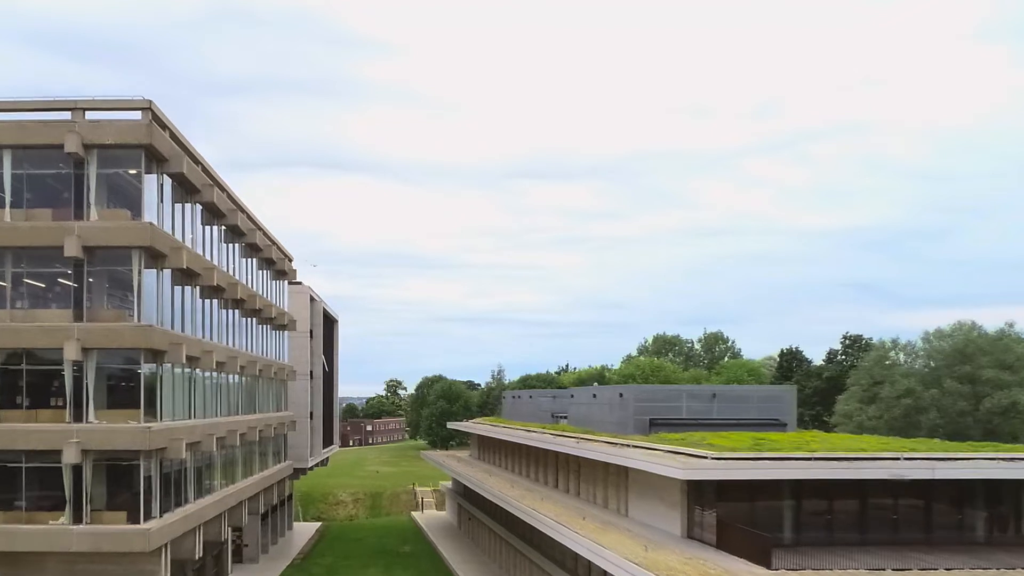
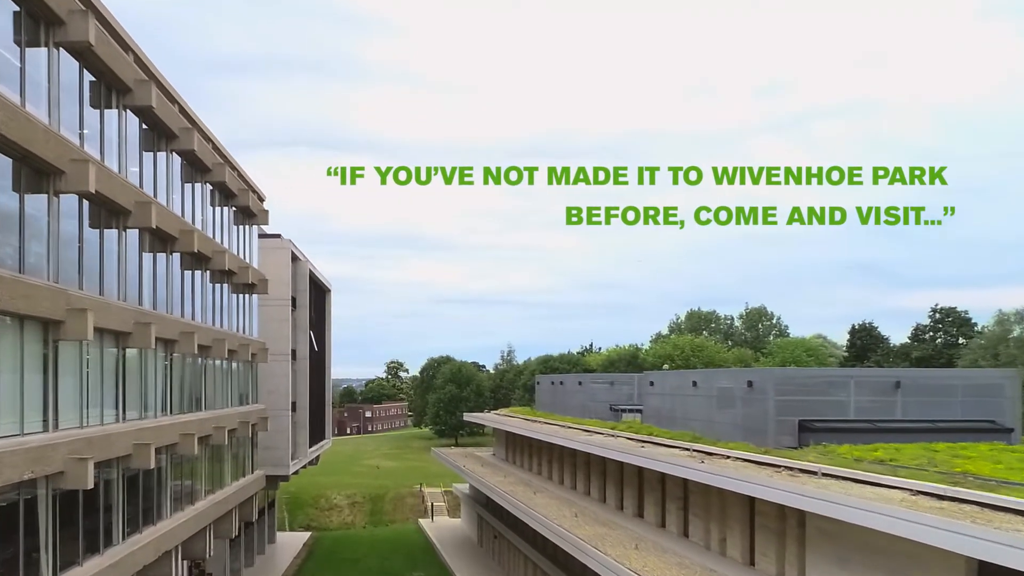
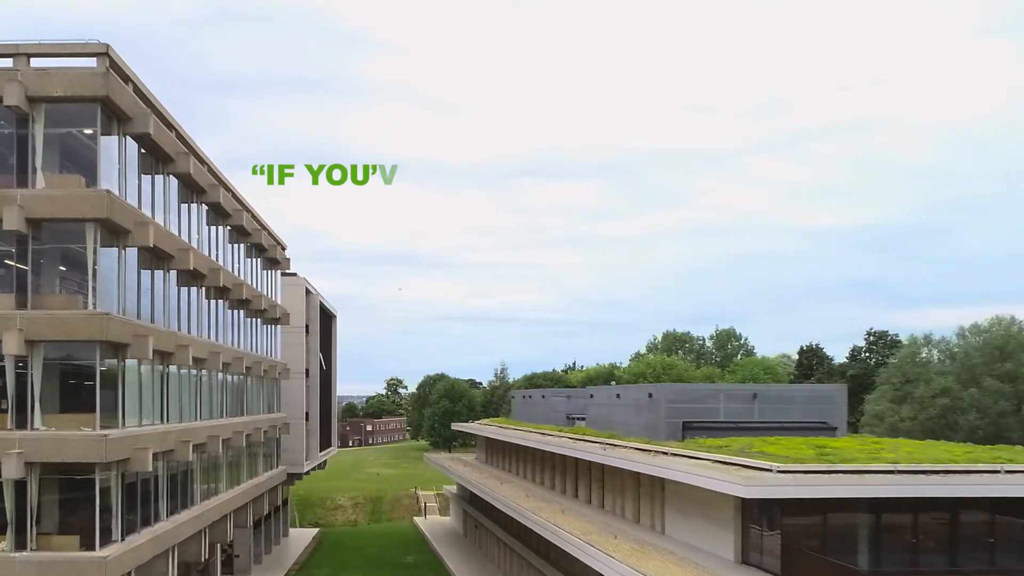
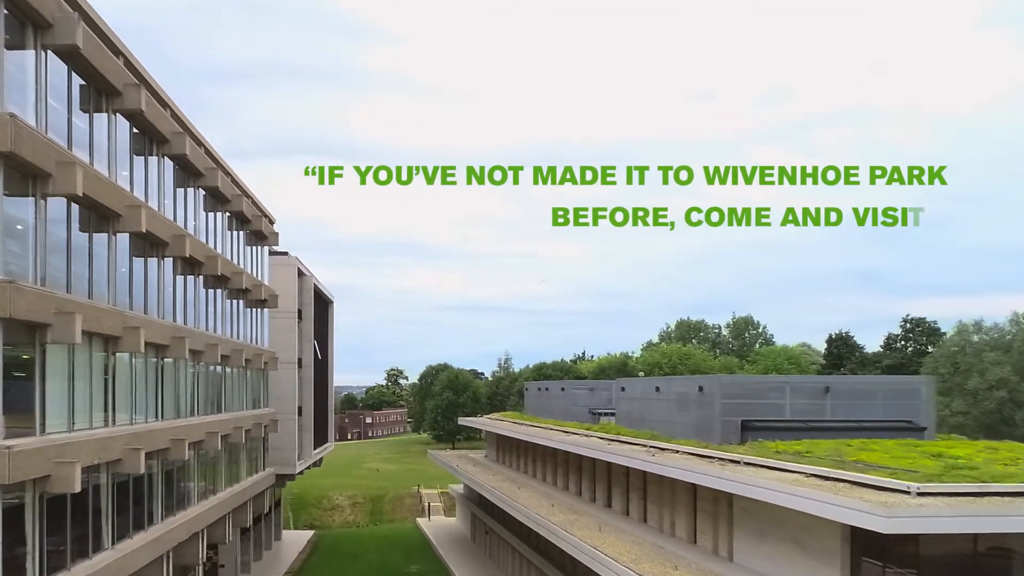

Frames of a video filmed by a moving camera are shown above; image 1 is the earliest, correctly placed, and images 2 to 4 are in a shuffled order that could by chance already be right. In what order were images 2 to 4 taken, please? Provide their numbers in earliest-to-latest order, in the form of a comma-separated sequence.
3, 4, 2
